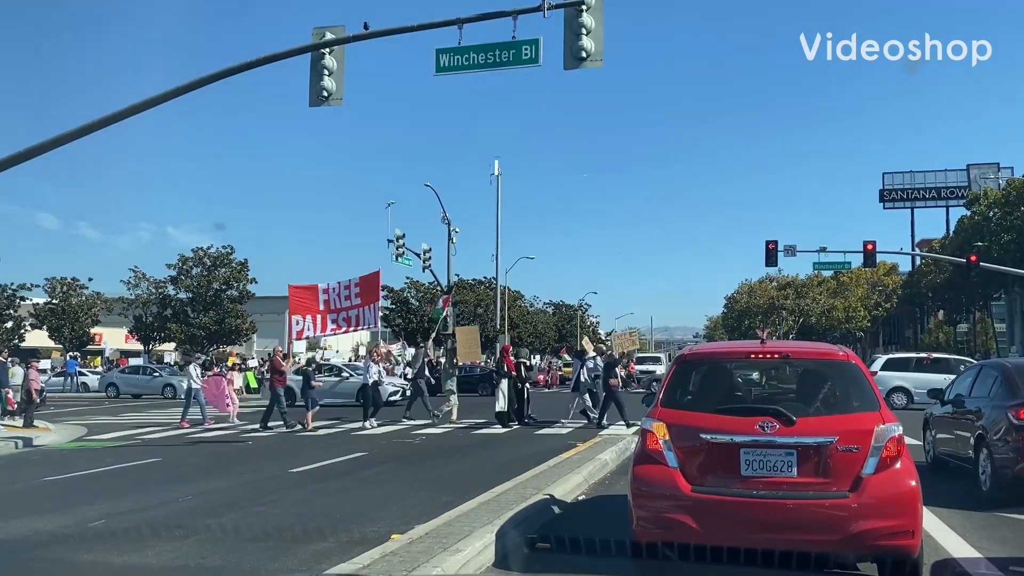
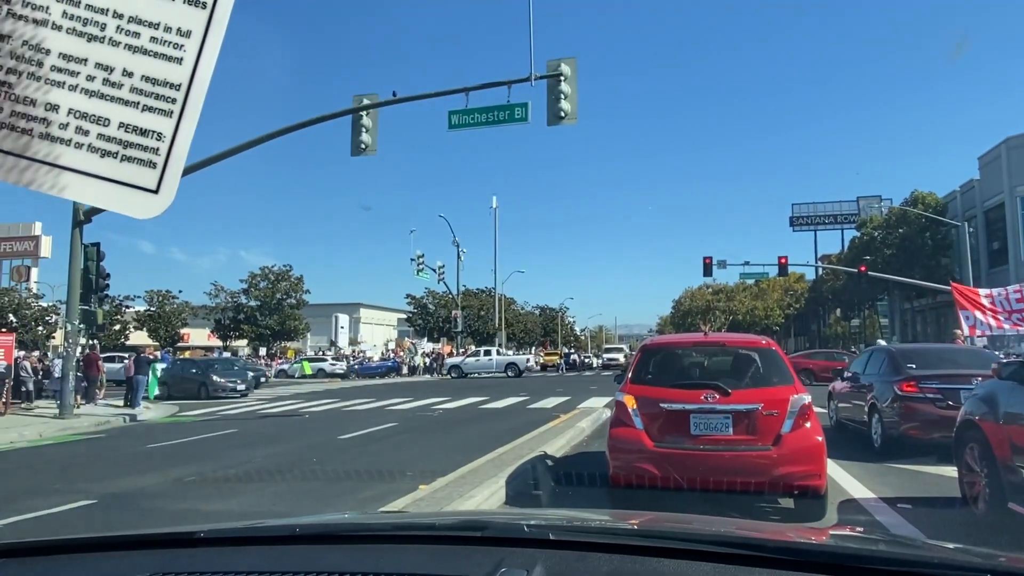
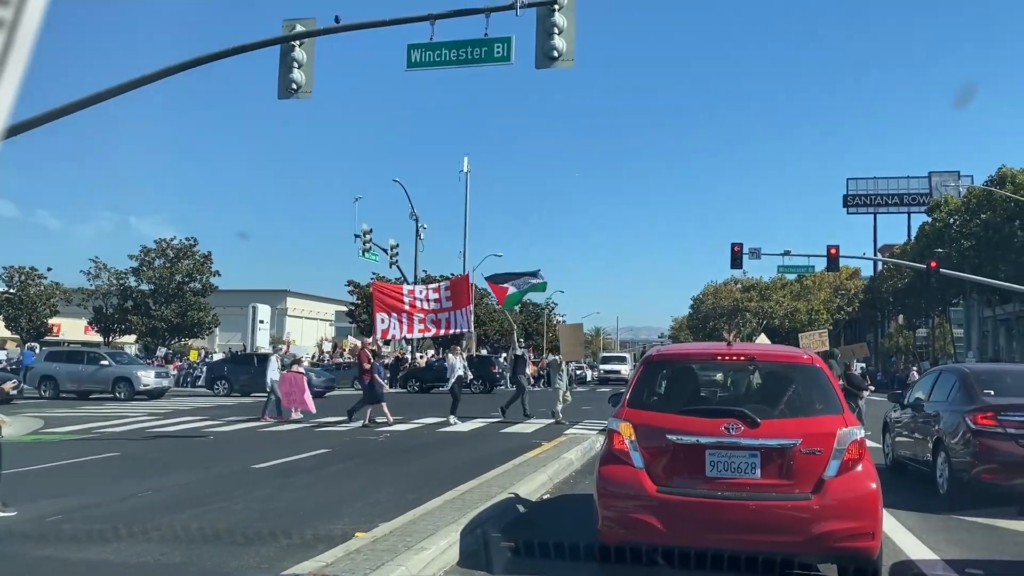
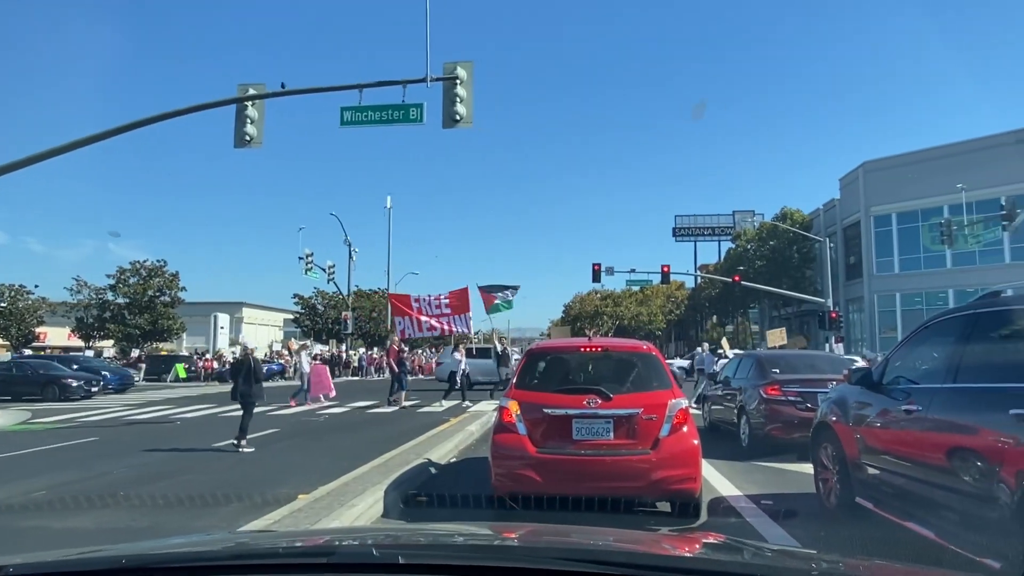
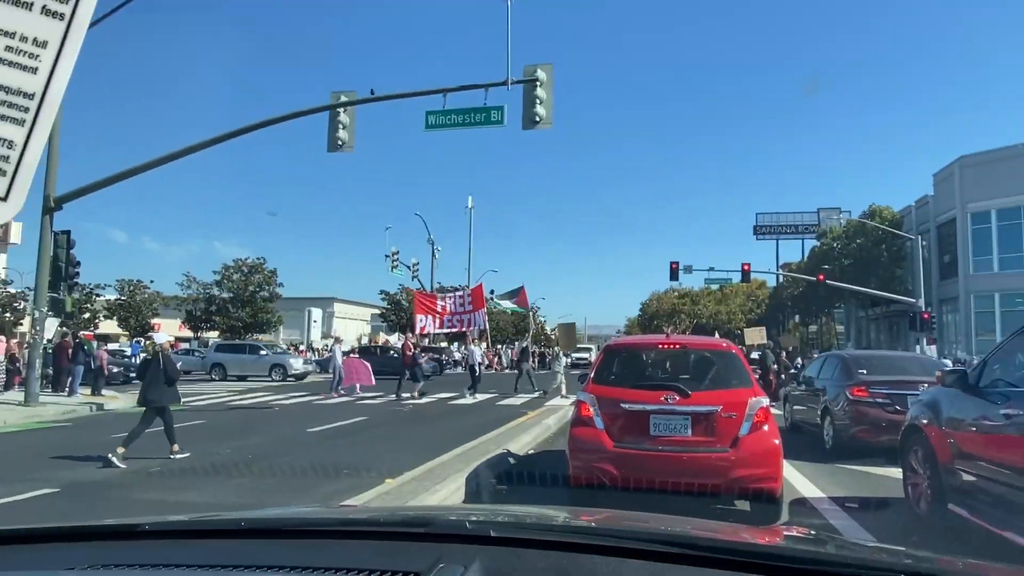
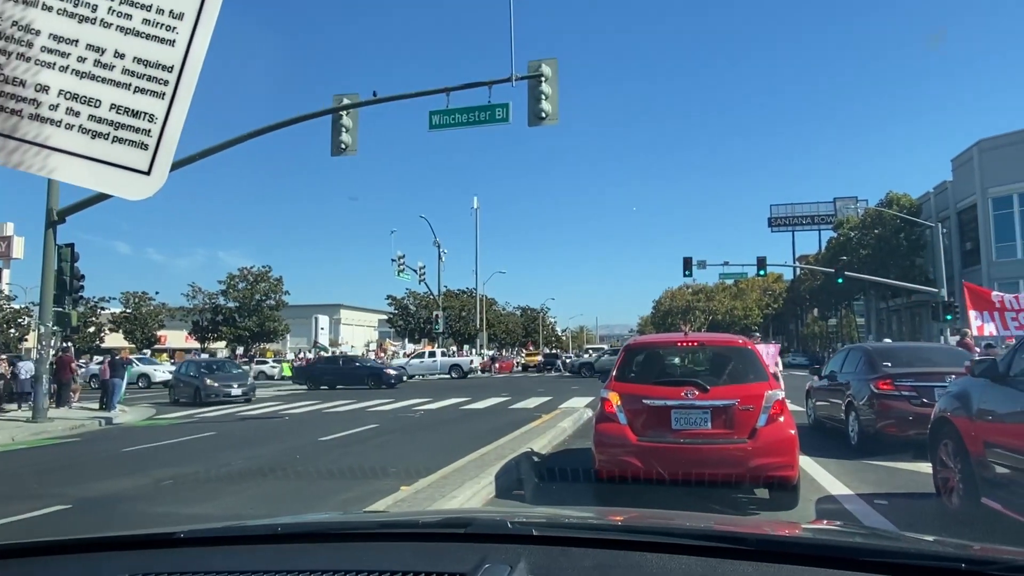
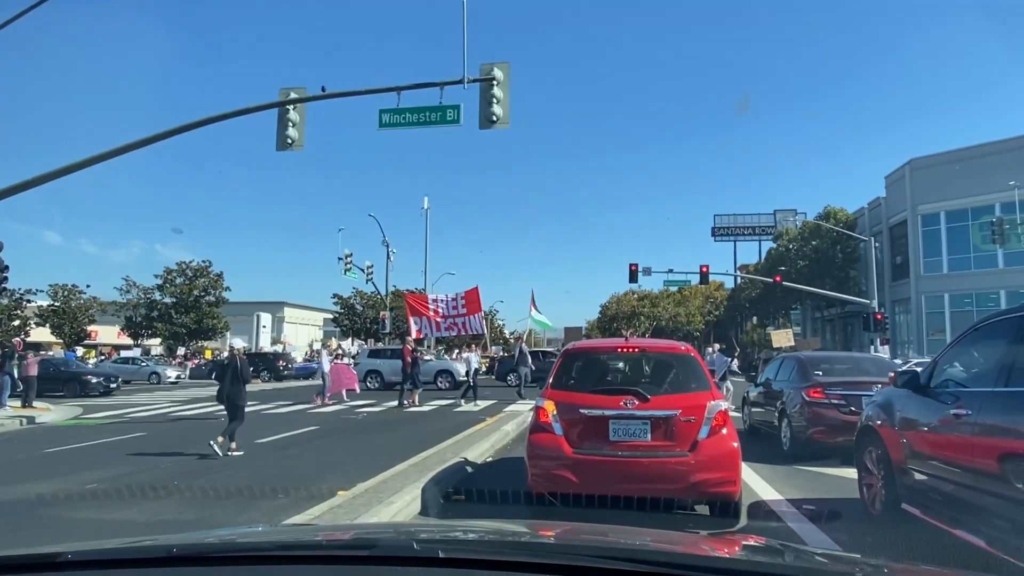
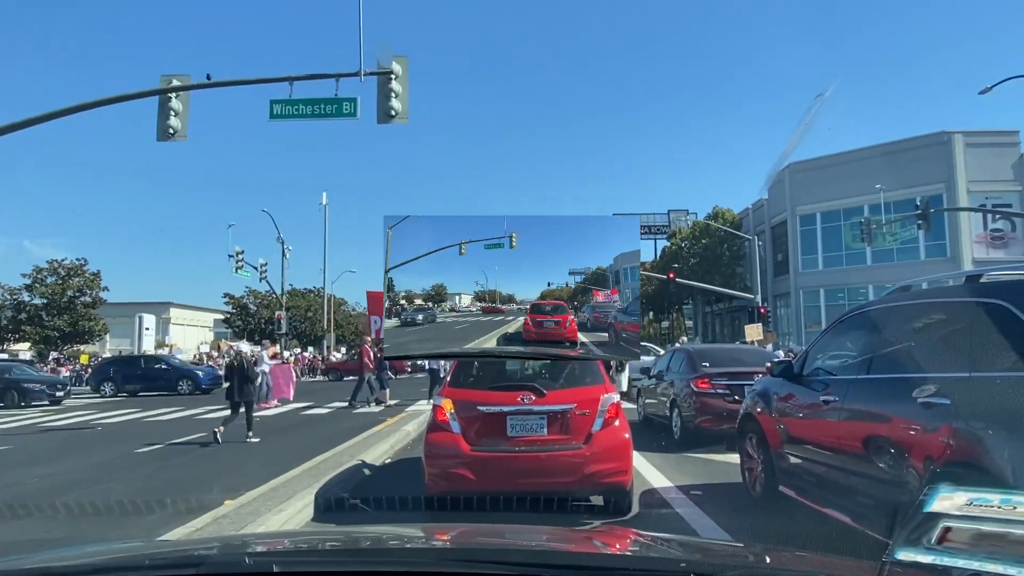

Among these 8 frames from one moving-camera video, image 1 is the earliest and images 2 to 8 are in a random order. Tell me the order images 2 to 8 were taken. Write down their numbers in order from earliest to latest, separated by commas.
3, 5, 7, 4, 8, 2, 6
